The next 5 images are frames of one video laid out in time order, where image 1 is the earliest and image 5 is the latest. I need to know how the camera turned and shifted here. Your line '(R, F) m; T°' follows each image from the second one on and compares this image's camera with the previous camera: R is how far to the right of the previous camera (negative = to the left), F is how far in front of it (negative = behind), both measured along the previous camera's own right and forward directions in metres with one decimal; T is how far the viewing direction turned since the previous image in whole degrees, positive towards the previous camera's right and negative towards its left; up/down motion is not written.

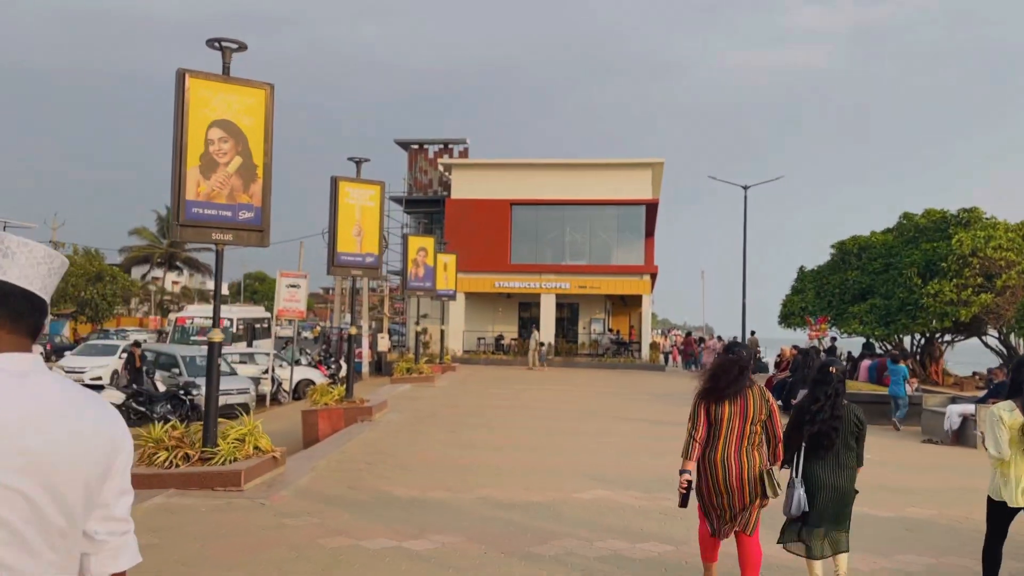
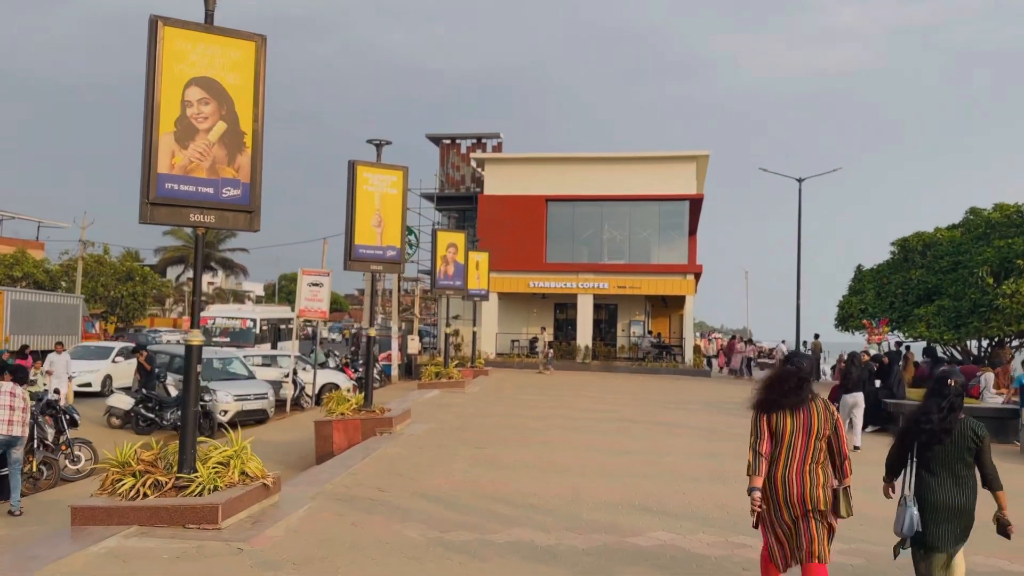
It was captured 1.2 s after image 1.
(-0.1, +1.5) m; -2°
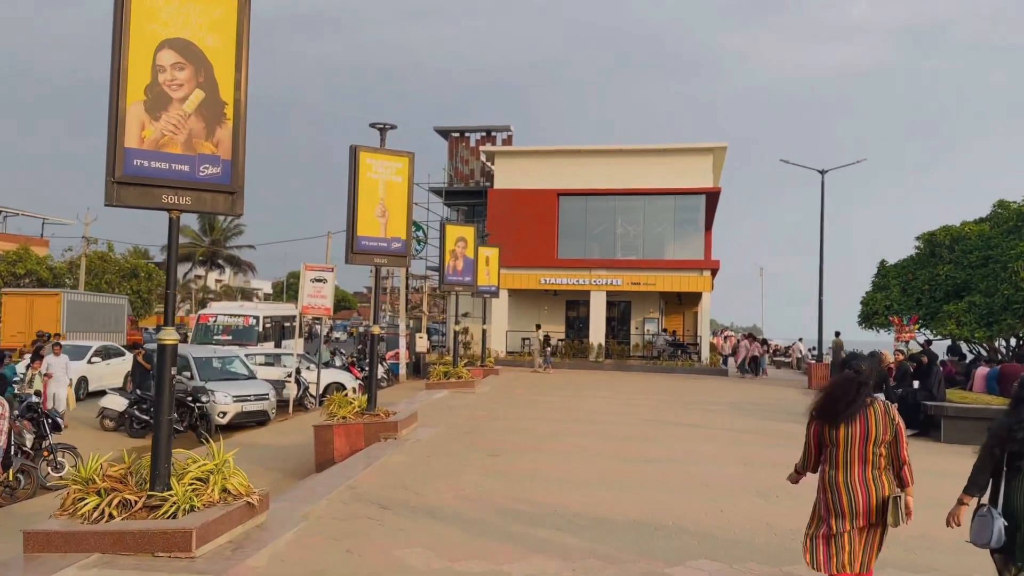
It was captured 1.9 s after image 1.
(-0.1, +0.9) m; -1°
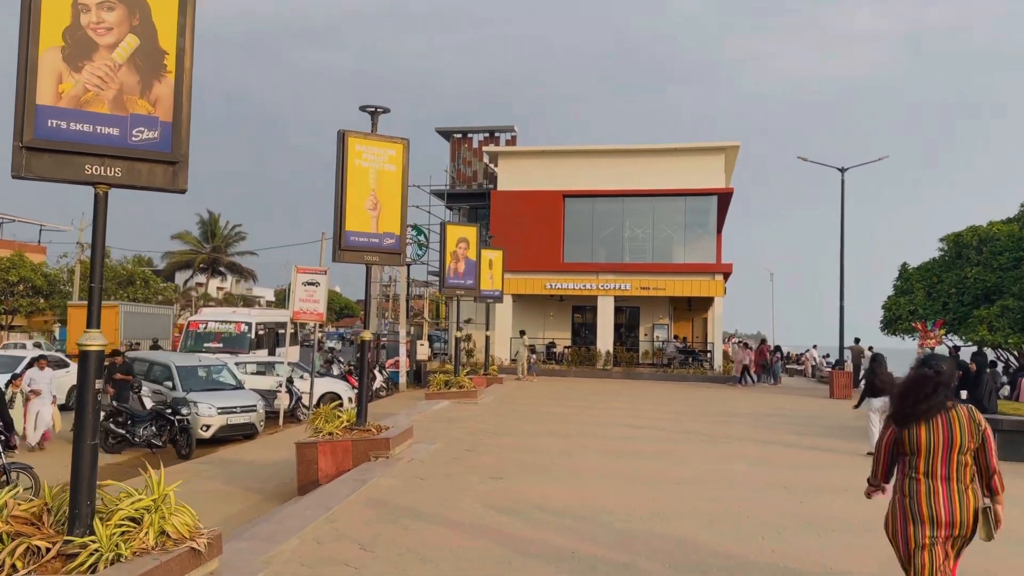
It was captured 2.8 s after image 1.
(0.0, +1.2) m; 0°
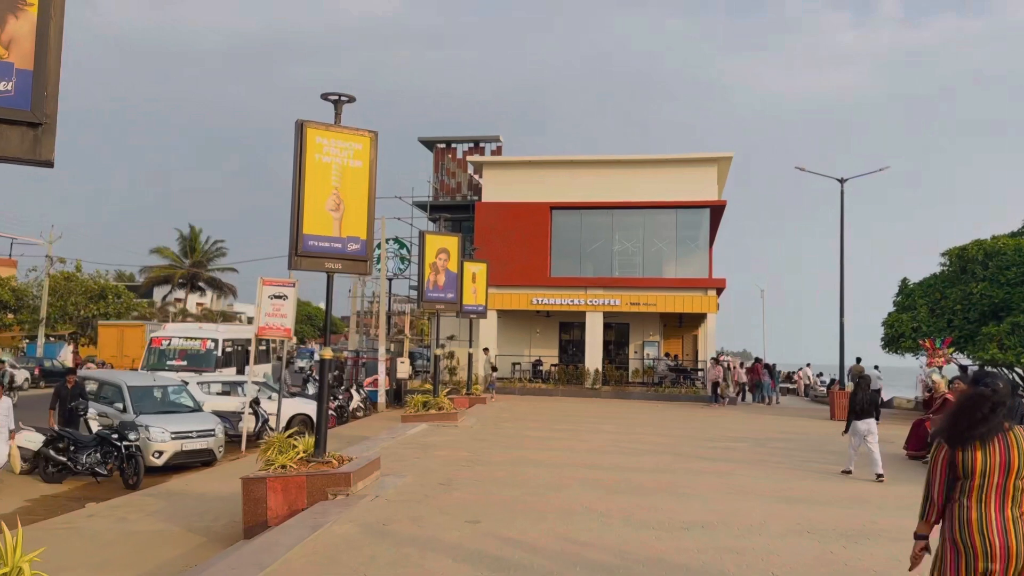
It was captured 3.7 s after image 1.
(+0.1, +1.2) m; +1°
